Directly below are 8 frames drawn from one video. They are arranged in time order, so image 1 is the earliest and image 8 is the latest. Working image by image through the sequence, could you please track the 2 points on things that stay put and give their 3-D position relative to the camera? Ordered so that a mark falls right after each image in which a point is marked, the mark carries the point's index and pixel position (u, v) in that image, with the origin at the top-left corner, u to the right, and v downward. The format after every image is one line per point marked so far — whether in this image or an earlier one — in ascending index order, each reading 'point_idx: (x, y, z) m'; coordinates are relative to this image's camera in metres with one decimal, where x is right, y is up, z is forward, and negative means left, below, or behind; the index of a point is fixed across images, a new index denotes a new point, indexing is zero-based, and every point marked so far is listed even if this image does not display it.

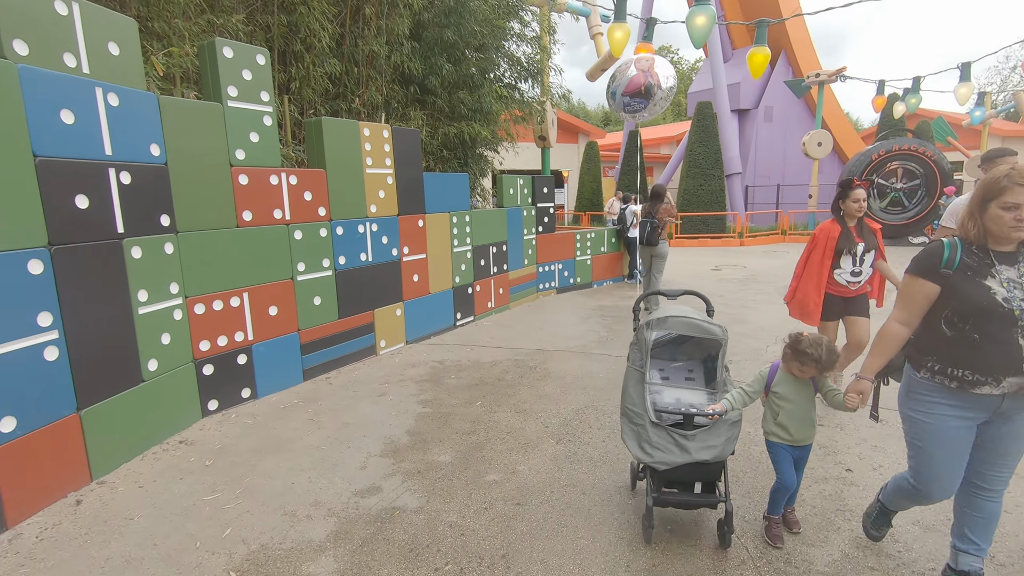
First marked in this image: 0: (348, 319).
0: (-1.5, -0.3, +5.0) m
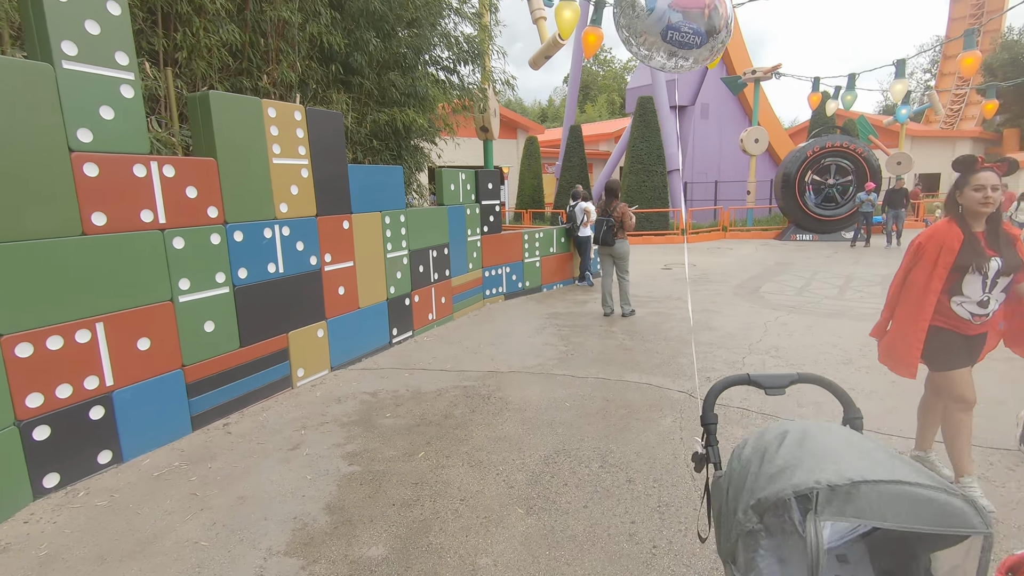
0: (-1.9, -0.4, +4.0) m
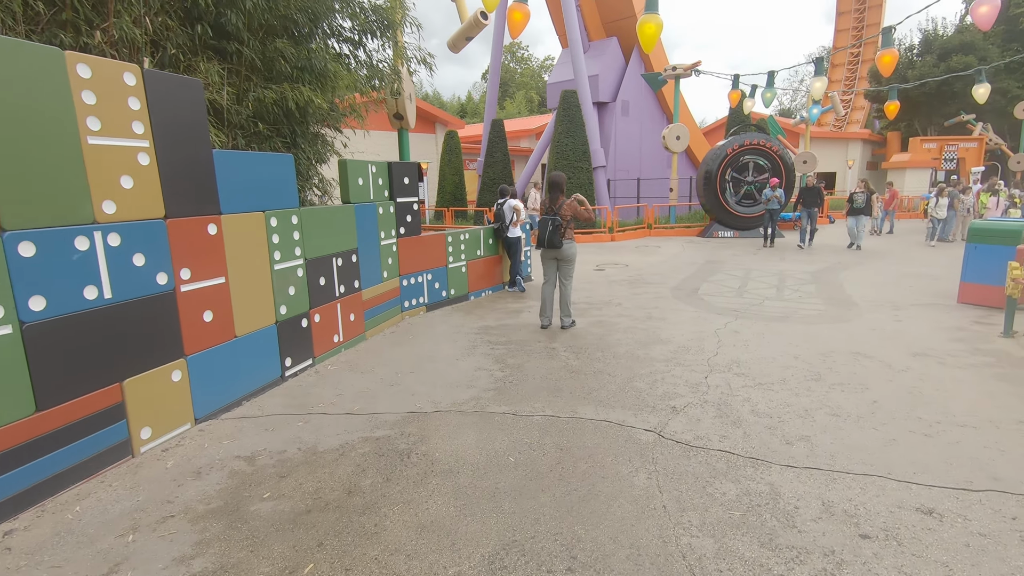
0: (-2.3, -0.6, +2.8) m
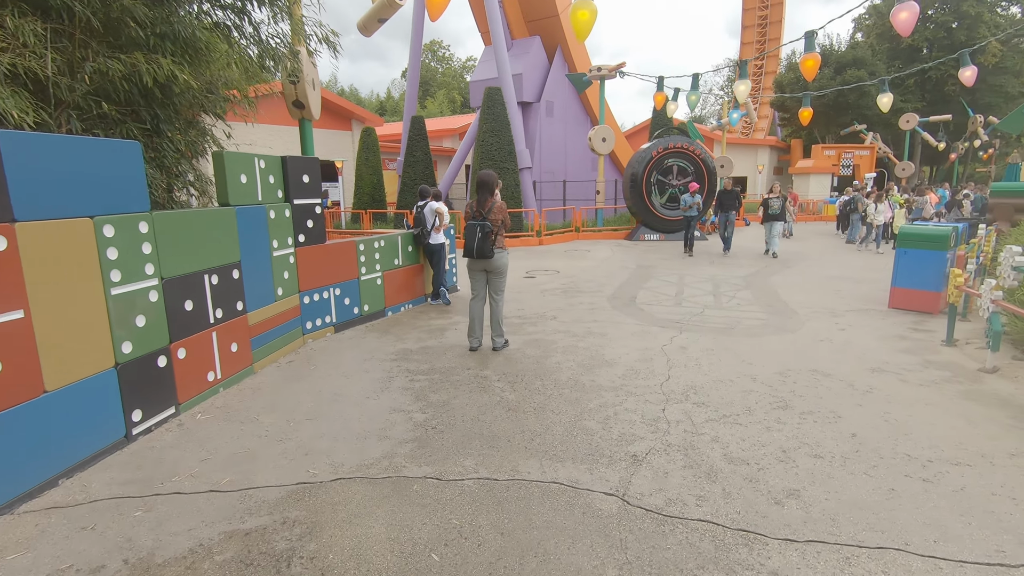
0: (-2.6, -0.8, +1.6) m
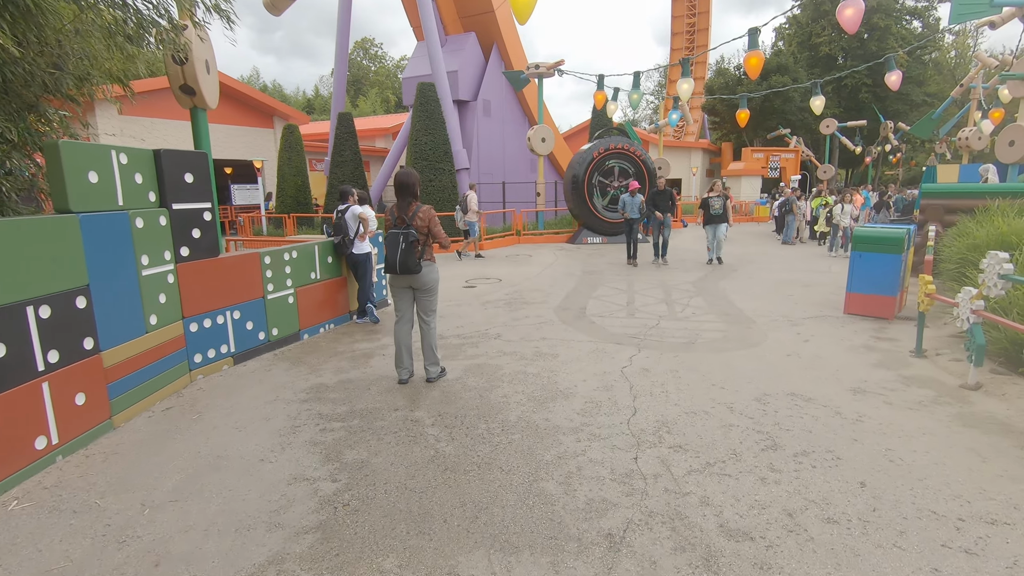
0: (-2.7, -1.0, +0.5) m
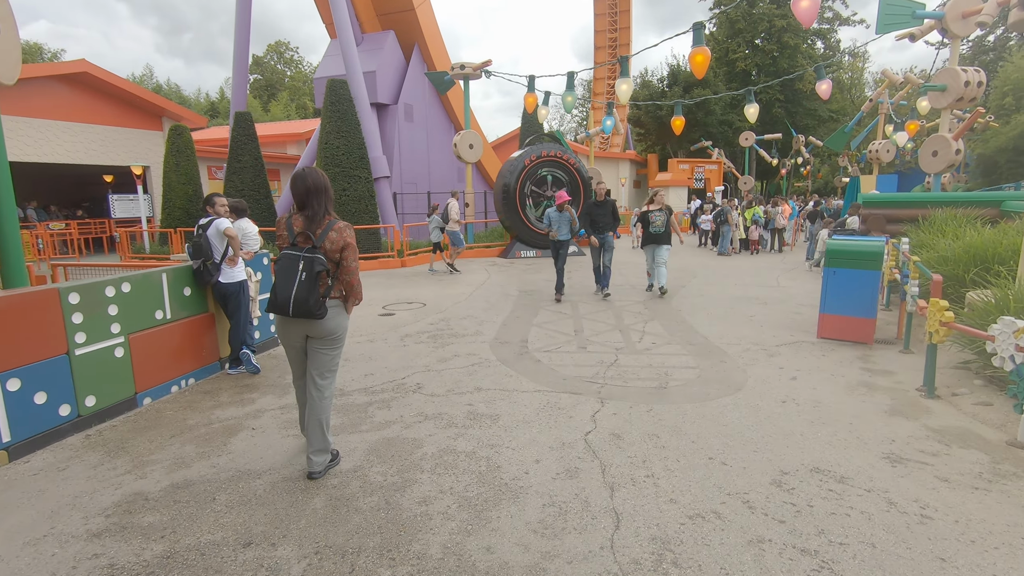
0: (-2.6, -1.3, -1.1) m
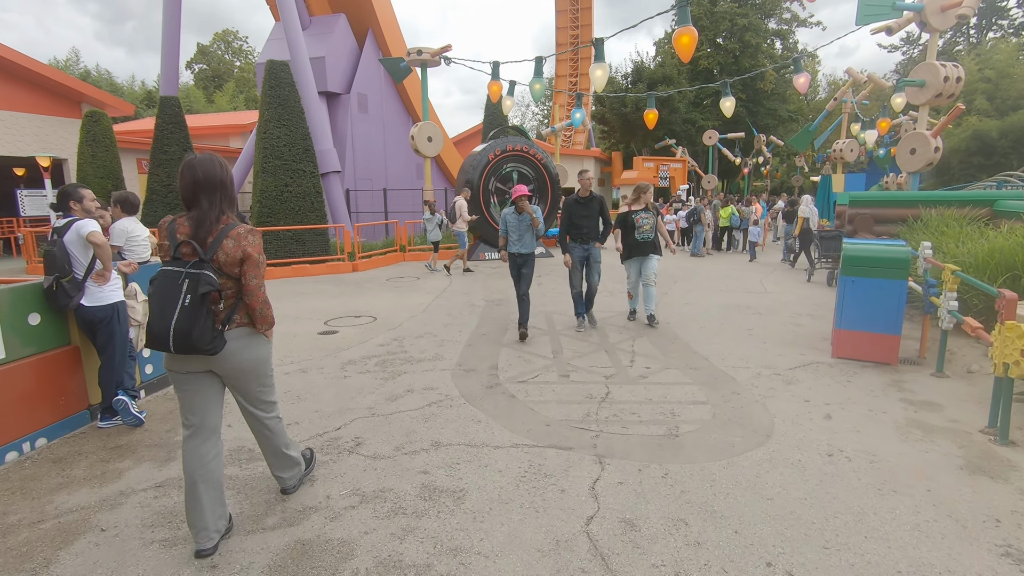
0: (-2.4, -1.4, -2.4) m
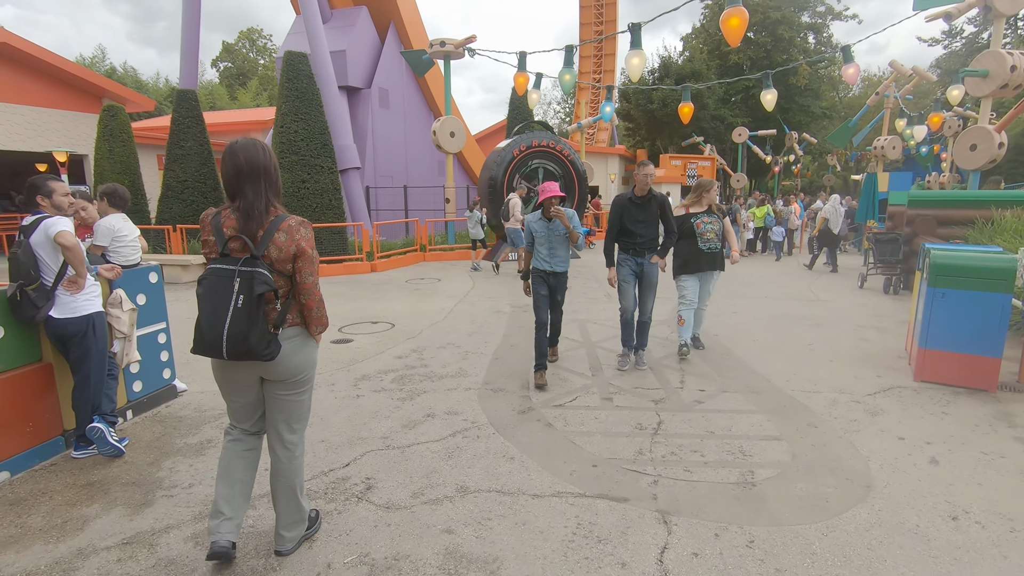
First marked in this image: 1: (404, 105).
0: (-2.4, -1.5, -2.9) m
1: (-3.3, +5.7, +16.7) m
